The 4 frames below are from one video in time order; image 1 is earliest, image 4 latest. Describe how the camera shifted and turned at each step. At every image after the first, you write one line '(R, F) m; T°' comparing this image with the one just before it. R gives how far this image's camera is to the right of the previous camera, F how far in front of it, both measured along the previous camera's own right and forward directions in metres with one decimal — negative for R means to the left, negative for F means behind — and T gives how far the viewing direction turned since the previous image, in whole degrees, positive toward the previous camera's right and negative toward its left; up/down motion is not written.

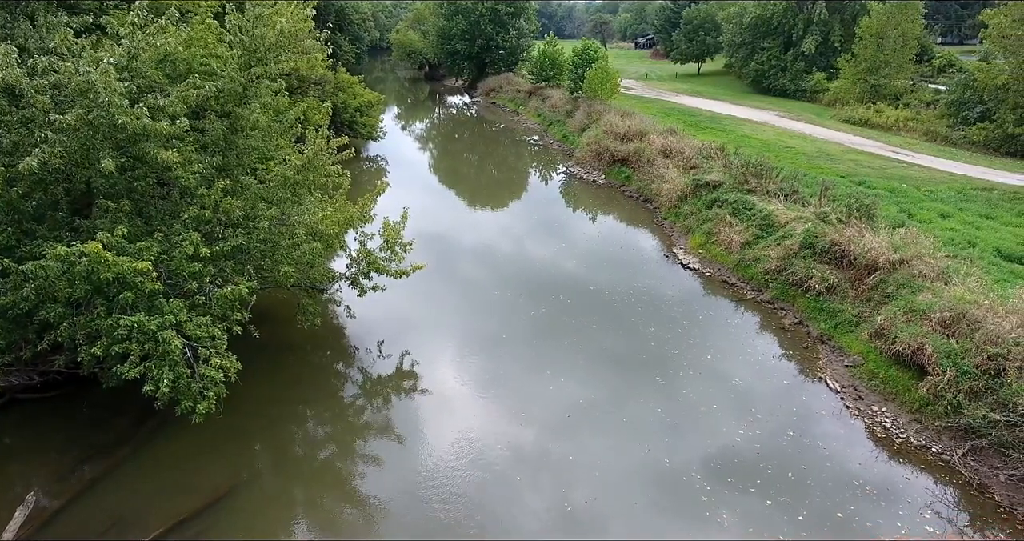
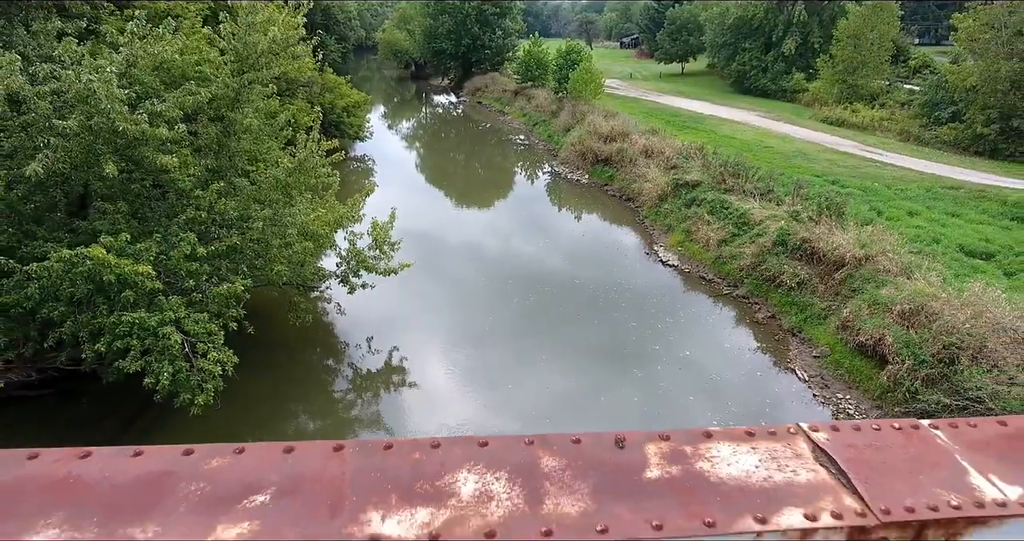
(+0.1, -0.5) m; +1°
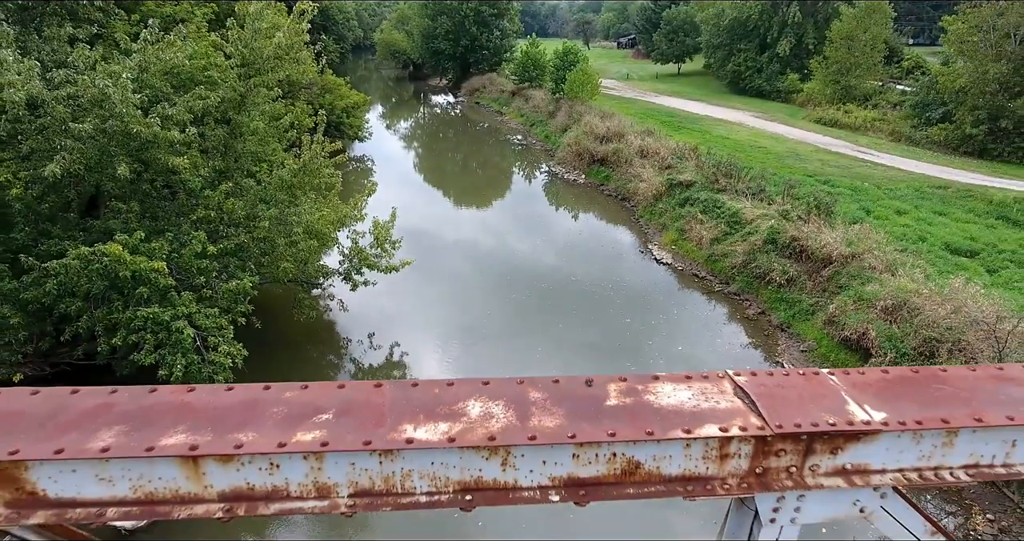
(0.0, -0.4) m; 0°
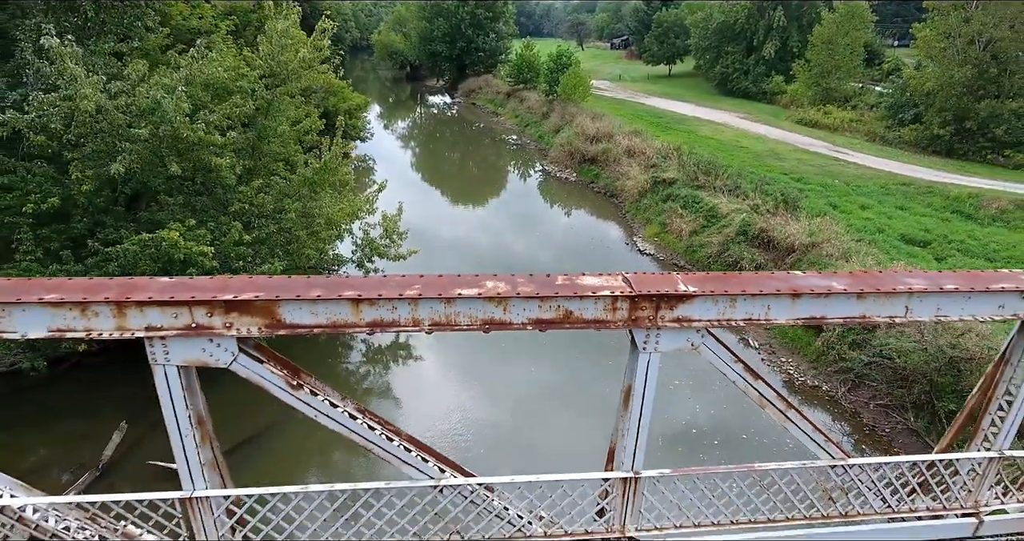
(0.0, -1.5) m; 0°
